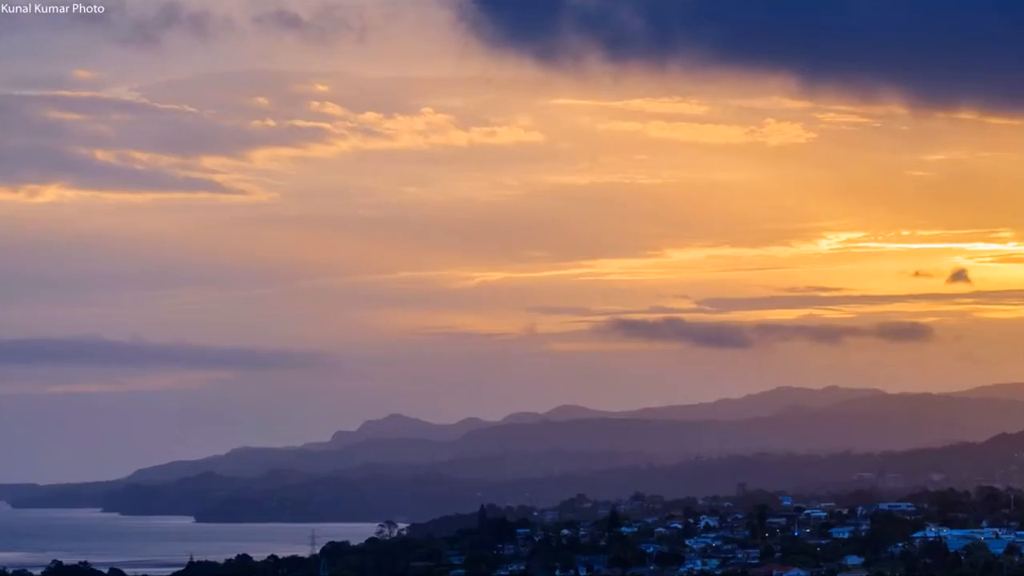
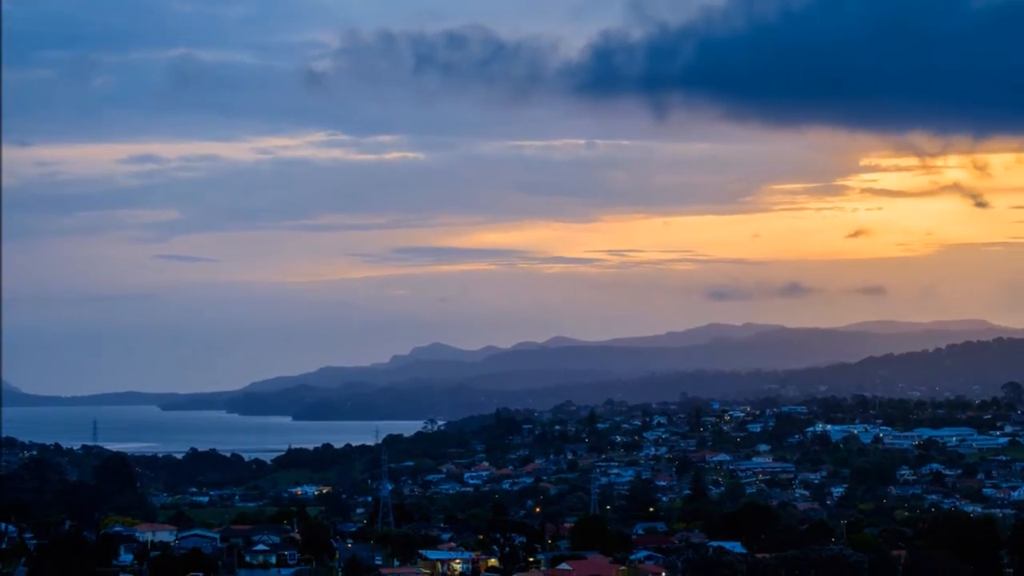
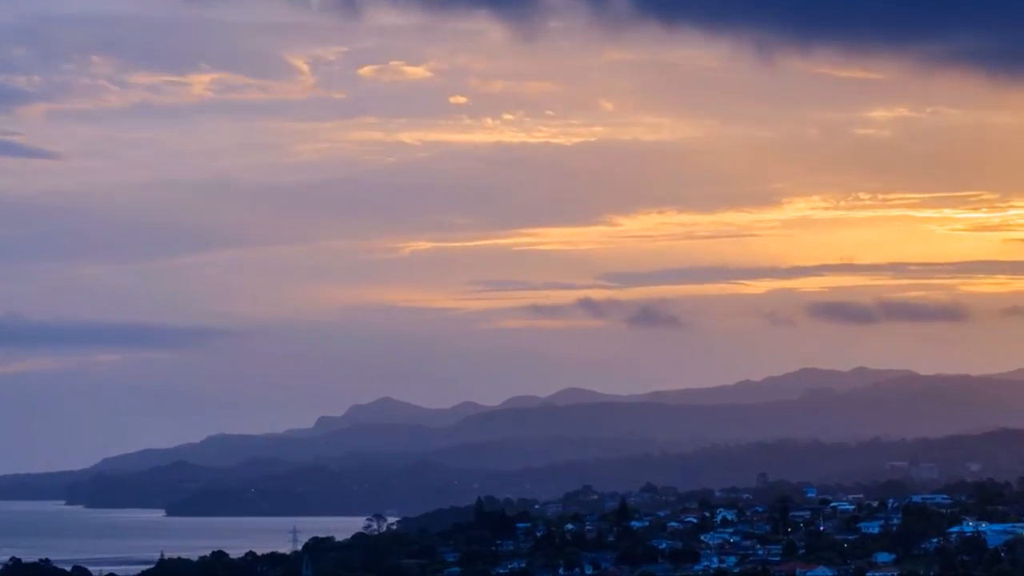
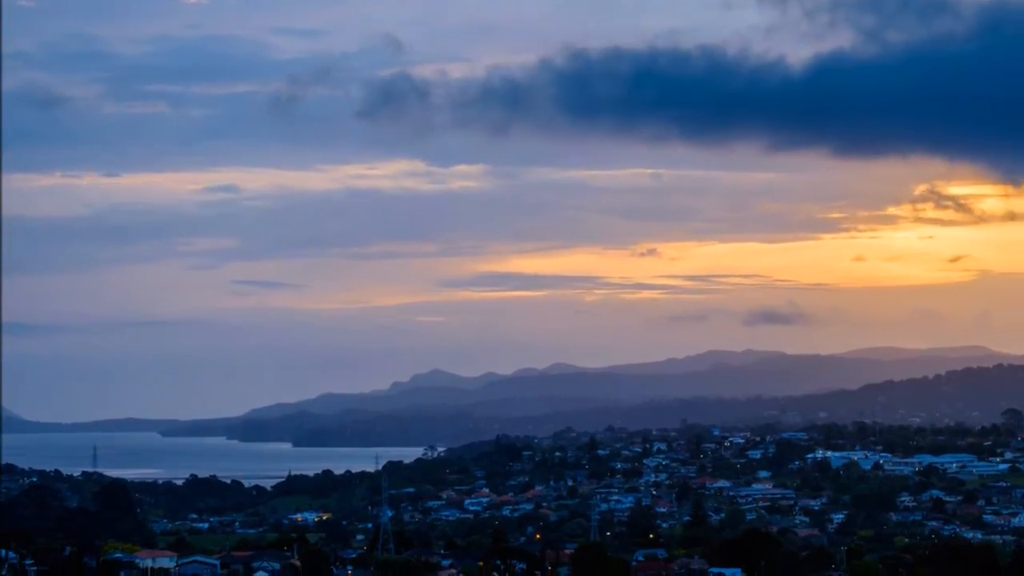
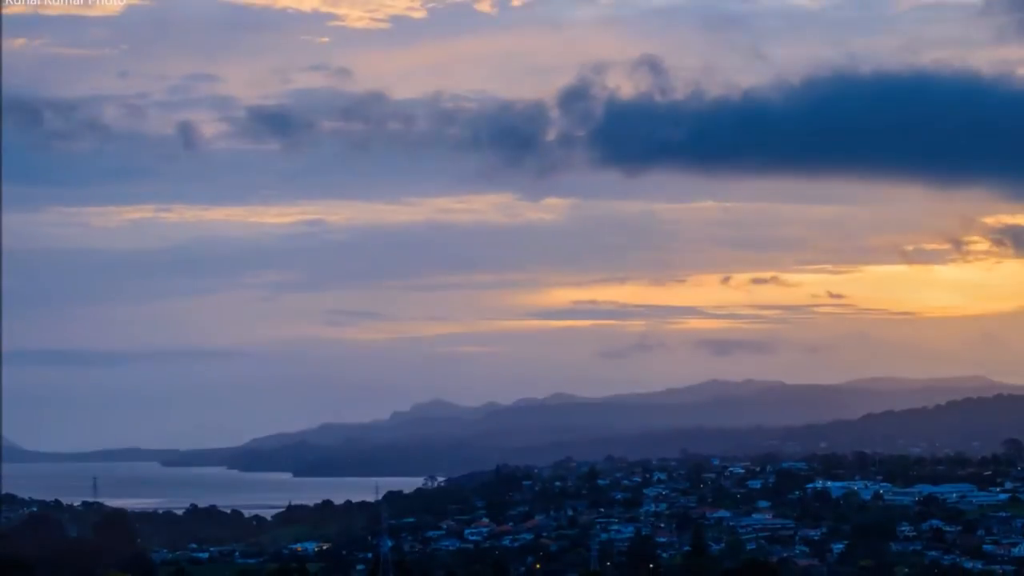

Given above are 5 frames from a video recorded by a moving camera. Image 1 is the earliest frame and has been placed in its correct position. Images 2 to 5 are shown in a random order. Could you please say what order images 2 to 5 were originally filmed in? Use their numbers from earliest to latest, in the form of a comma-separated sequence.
3, 5, 4, 2
